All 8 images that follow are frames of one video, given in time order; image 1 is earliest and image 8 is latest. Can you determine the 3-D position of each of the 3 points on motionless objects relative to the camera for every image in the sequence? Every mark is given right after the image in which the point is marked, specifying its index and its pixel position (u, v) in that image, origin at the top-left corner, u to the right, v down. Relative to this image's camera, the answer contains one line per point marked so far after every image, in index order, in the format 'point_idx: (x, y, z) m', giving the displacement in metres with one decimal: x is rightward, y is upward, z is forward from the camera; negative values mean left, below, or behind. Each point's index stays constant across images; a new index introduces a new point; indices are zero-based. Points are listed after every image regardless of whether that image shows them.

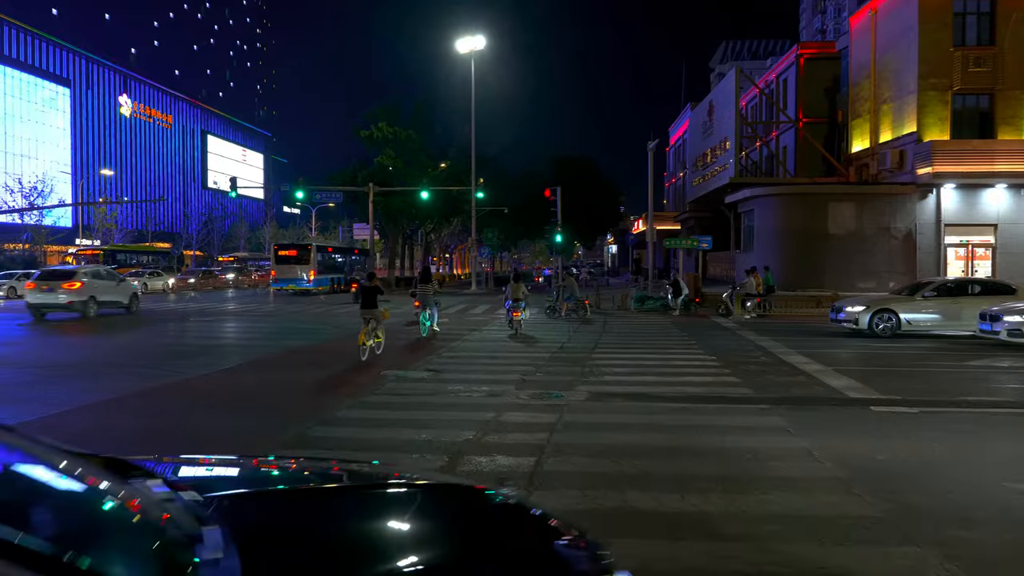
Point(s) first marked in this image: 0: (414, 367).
0: (-1.9, -1.5, +13.1) m
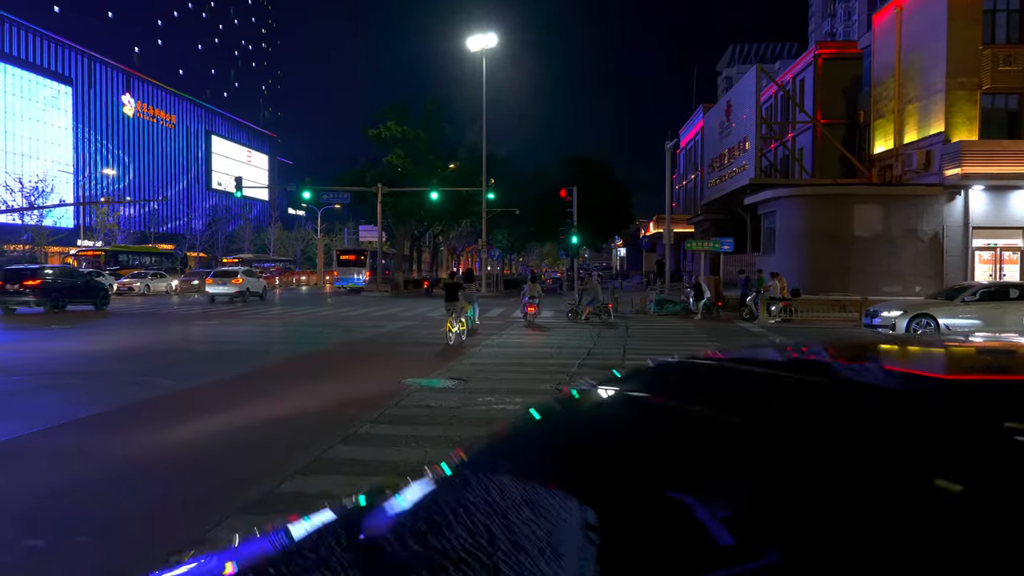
0: (-1.4, -1.5, +12.4) m
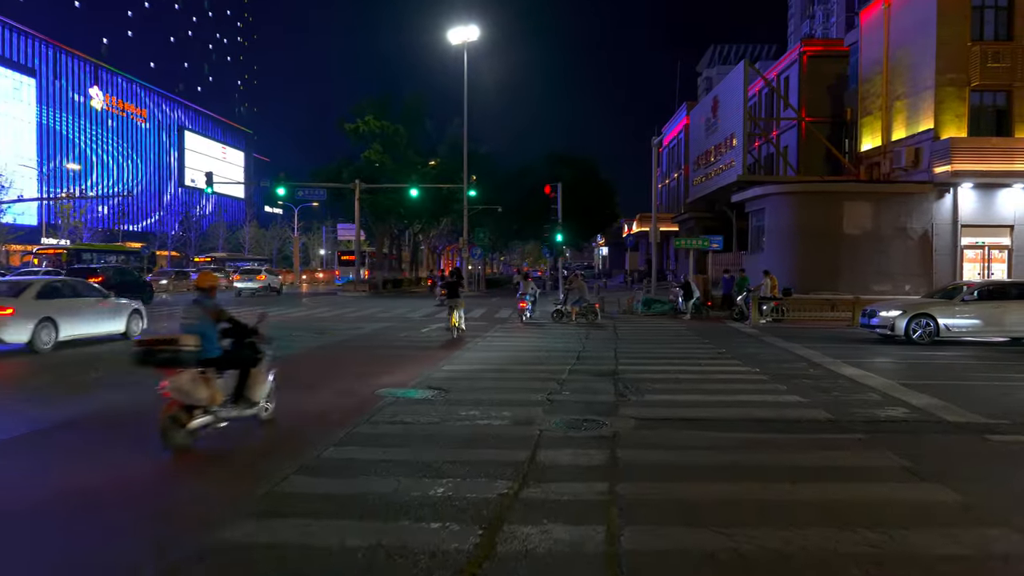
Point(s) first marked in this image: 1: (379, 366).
0: (-1.6, -1.5, +11.5) m
1: (-2.7, -1.5, +13.7) m
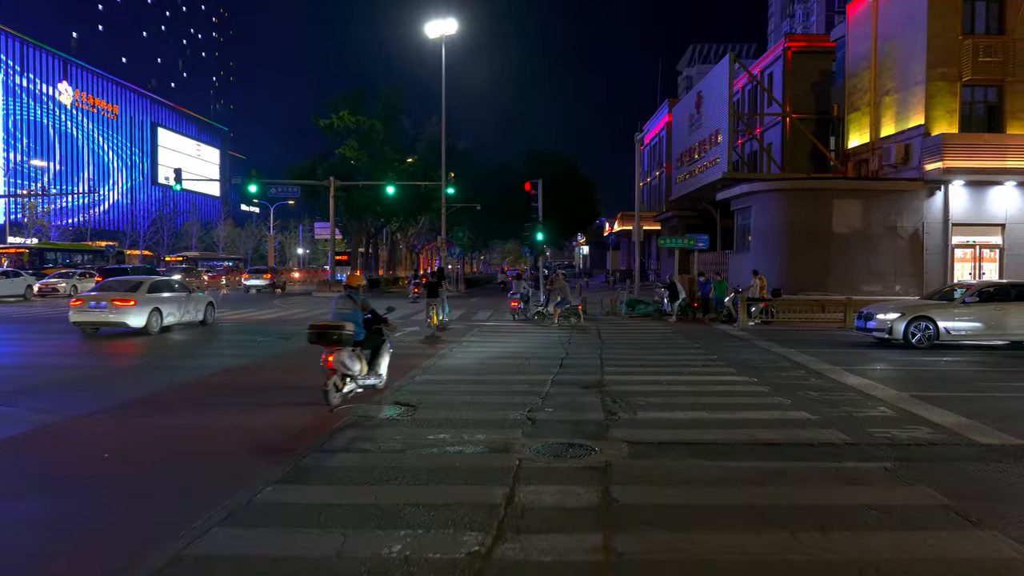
0: (-1.9, -1.6, +10.3) m
1: (-3.1, -1.6, +12.5) m
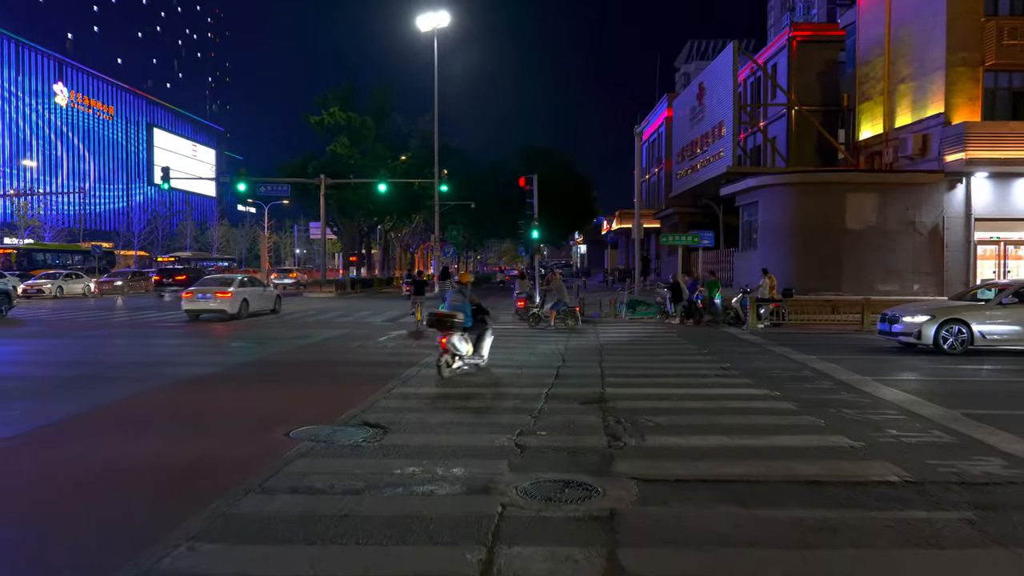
0: (-2.1, -1.6, +8.9) m
1: (-3.3, -1.6, +11.1) m
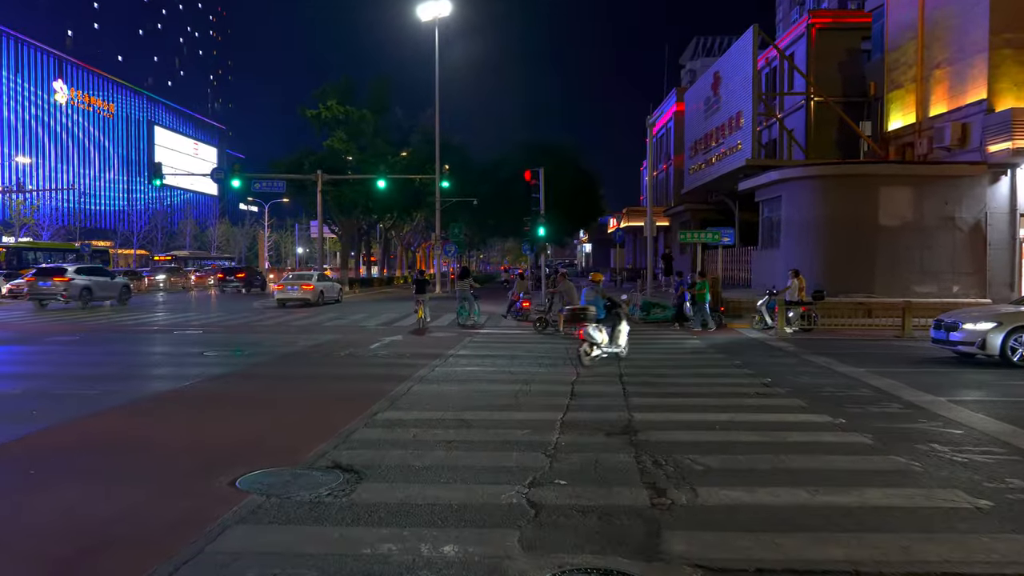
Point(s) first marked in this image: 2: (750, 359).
0: (-2.0, -1.7, +7.2) m
1: (-3.1, -1.7, +9.4) m
2: (+4.8, -1.4, +13.9) m
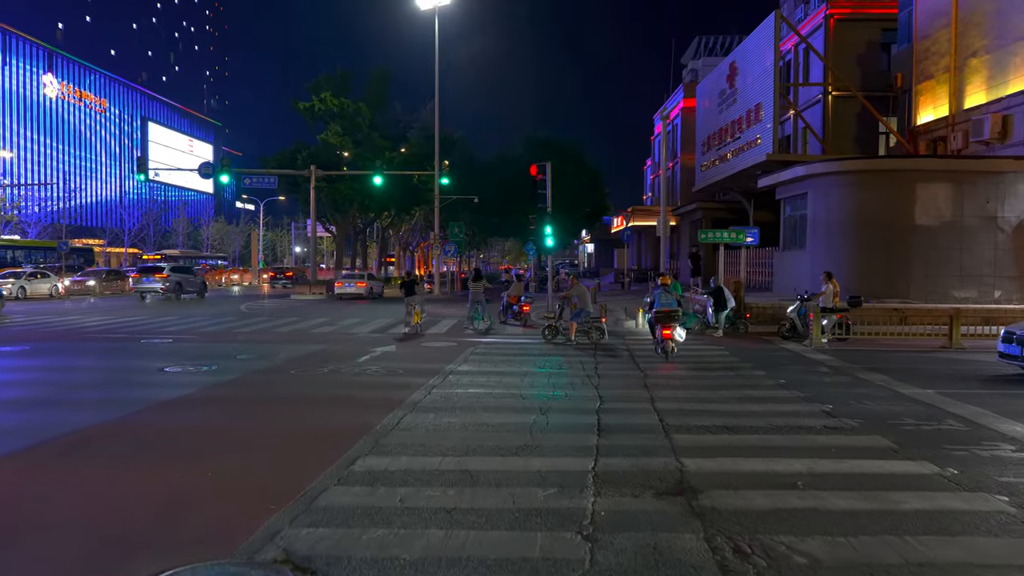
0: (-1.8, -1.8, +5.4) m
1: (-3.0, -1.8, +7.5) m
2: (+4.9, -1.6, +12.1) m
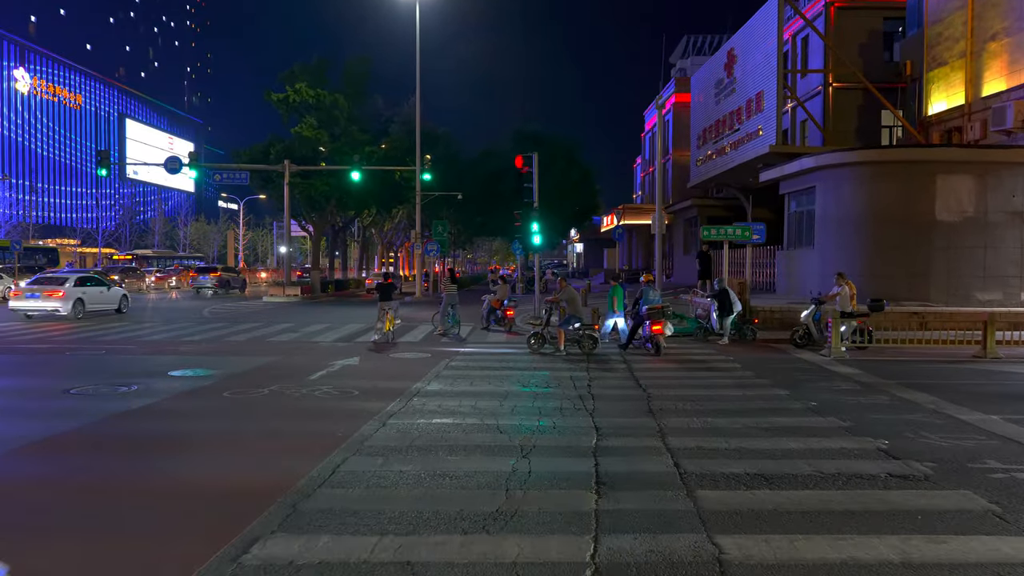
0: (-2.1, -1.8, +3.4) m
1: (-3.2, -1.8, +5.5) m
2: (+4.6, -1.6, +10.2) m
